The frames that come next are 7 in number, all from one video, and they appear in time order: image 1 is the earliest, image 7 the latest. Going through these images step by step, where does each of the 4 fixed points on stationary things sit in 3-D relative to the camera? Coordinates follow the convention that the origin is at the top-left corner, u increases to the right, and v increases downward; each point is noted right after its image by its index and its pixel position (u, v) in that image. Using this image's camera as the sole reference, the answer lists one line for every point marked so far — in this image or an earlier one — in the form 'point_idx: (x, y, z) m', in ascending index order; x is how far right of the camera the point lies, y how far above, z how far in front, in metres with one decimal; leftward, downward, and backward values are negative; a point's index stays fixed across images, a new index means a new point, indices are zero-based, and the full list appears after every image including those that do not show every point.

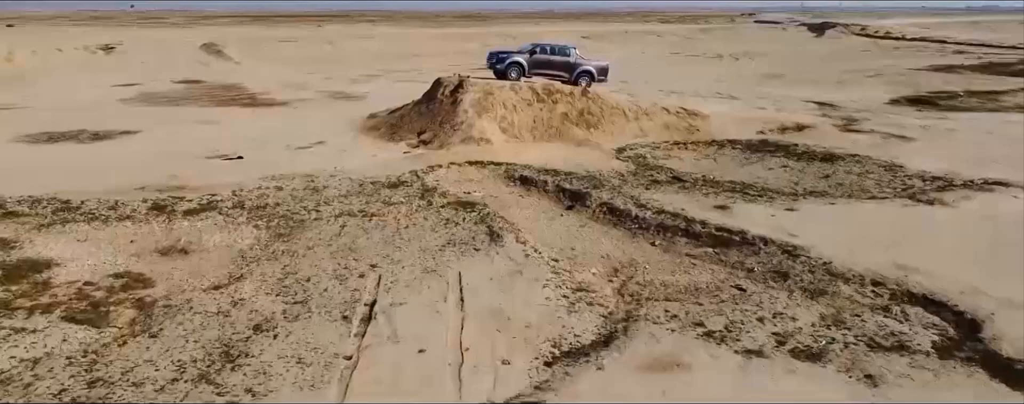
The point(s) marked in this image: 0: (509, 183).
0: (0.0, +0.4, +16.3) m
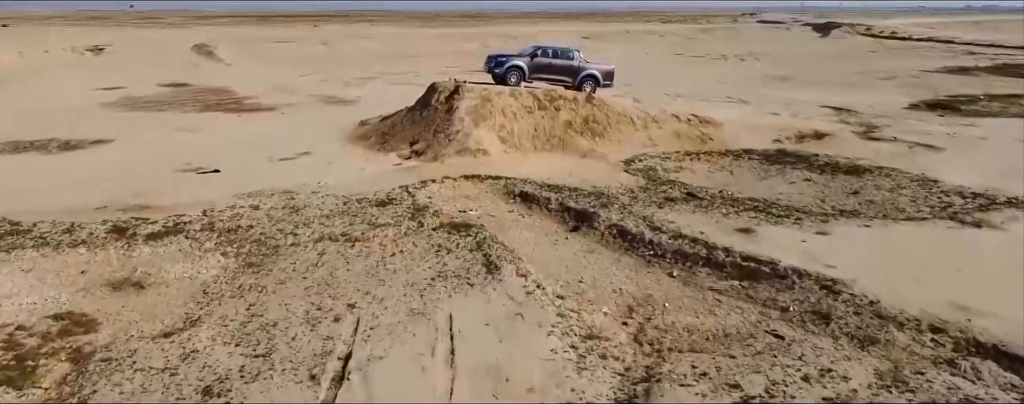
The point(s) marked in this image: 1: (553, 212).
0: (-0.1, 0.0, +14.9) m
1: (+0.7, -0.2, +14.0) m
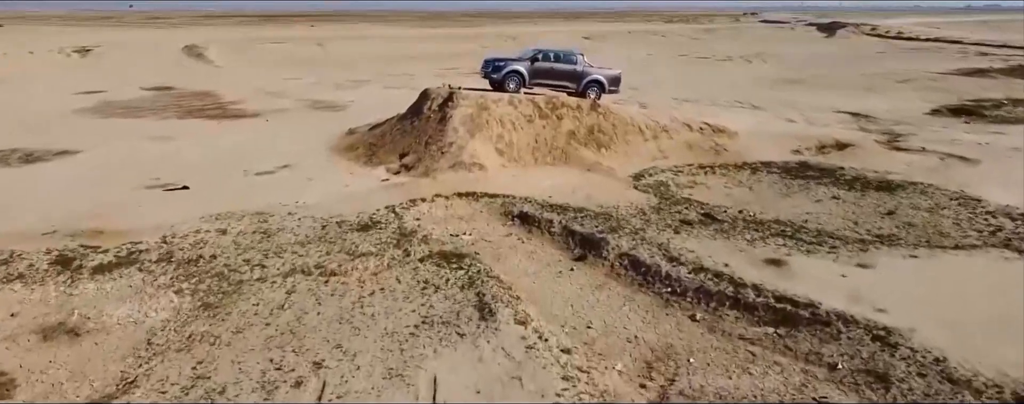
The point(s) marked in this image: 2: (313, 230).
0: (-0.1, -0.3, +13.4) m
1: (+0.7, -0.6, +12.5) m
2: (-3.1, -0.4, +12.5) m
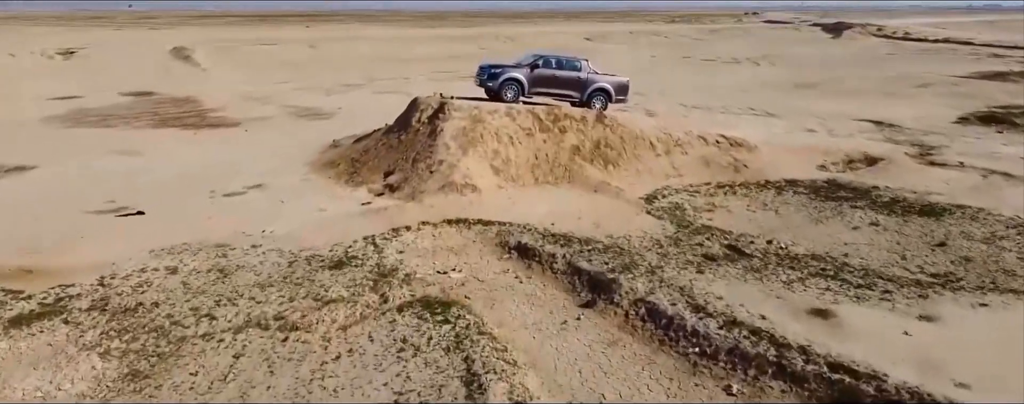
0: (-0.1, -0.8, +11.7) m
1: (+0.6, -1.0, +10.8) m
2: (-3.1, -0.9, +10.8) m
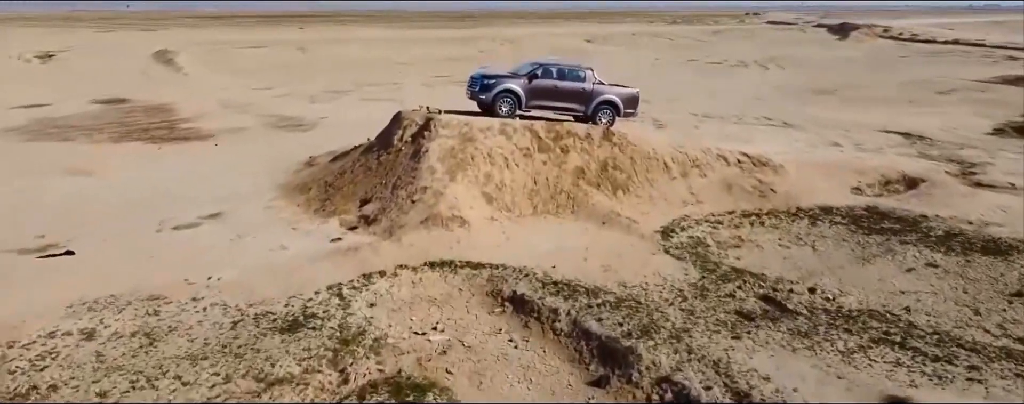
0: (-0.2, -1.3, +9.7) m
1: (+0.6, -1.5, +8.8) m
2: (-3.2, -1.4, +8.8) m
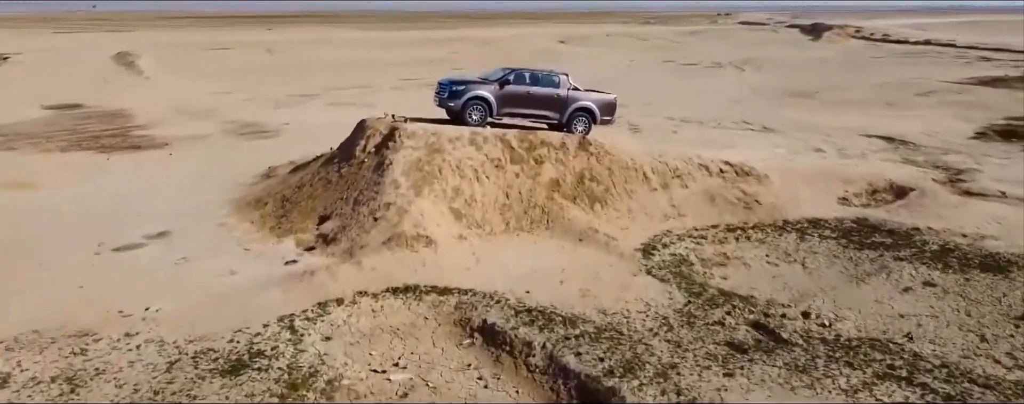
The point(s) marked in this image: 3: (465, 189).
0: (-0.5, -1.5, +8.9) m
1: (+0.3, -1.7, +8.0) m
2: (-3.5, -1.7, +7.8) m
3: (-0.7, +0.2, +12.2) m
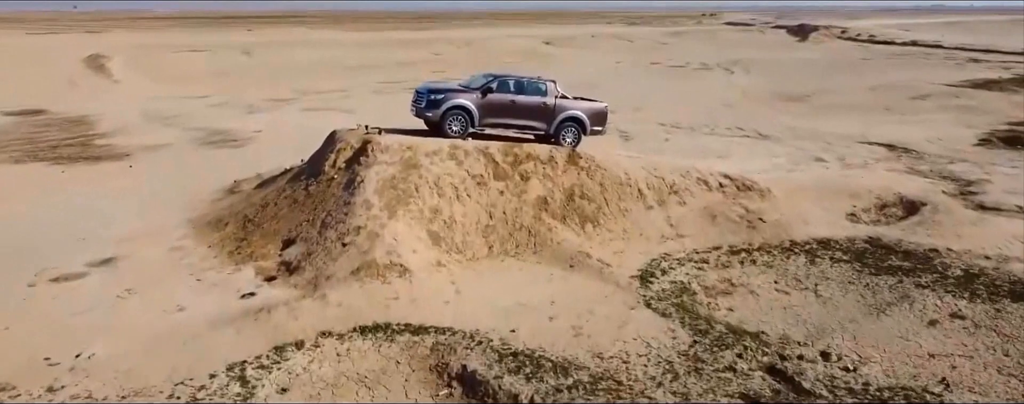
0: (-0.7, -1.8, +7.7) m
1: (+0.1, -2.0, +6.8) m
2: (-3.6, -2.0, +6.6) m
3: (-0.9, -0.1, +11.1) m
